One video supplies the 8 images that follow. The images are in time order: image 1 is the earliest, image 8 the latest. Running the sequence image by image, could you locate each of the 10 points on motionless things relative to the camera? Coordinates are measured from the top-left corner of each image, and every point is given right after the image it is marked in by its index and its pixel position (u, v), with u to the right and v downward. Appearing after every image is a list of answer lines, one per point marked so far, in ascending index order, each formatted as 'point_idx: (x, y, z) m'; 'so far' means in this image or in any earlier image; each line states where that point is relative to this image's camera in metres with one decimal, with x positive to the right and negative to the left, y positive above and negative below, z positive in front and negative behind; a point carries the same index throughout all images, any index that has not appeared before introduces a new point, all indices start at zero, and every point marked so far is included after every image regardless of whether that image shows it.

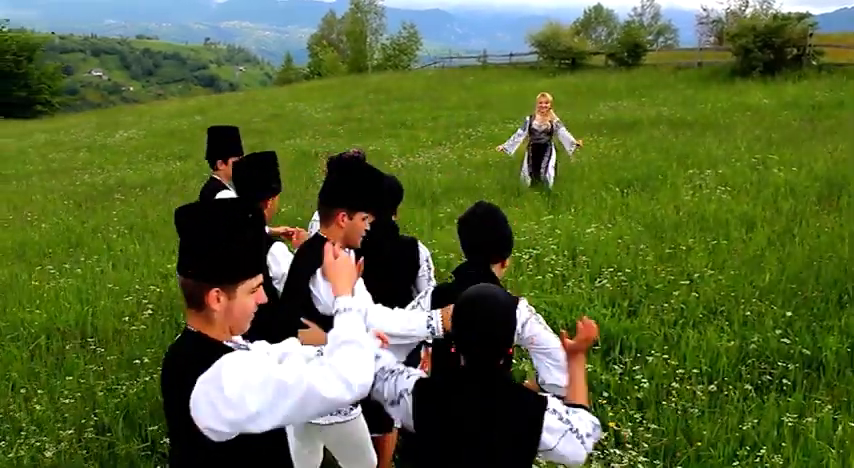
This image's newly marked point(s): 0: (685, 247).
0: (+2.7, -0.1, +10.3) m
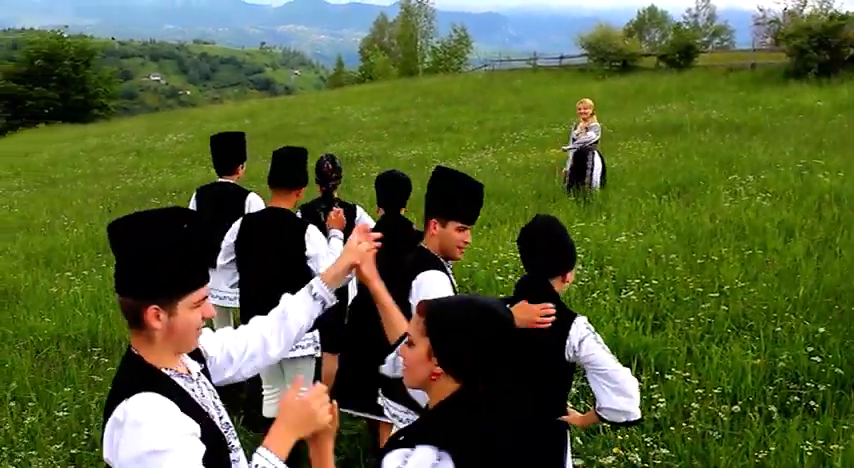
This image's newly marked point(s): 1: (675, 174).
0: (+2.9, -0.2, +9.9) m
1: (+4.0, +1.0, +16.1) m
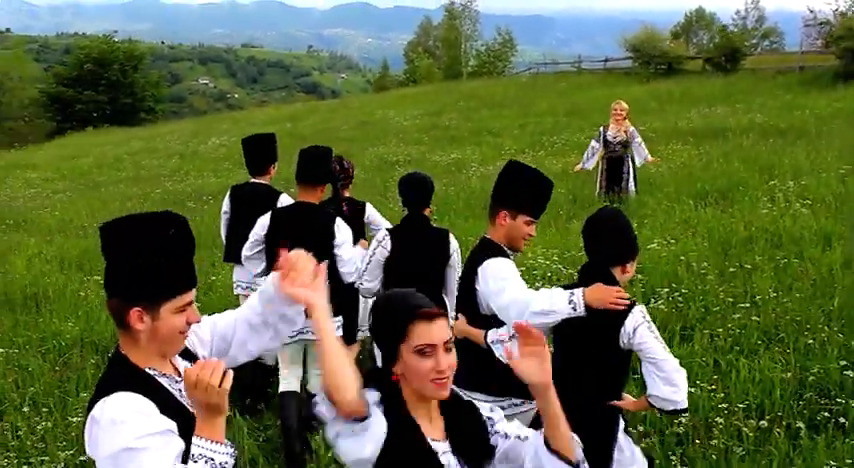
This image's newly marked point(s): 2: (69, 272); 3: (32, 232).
0: (+3.1, -0.3, +9.6) m
1: (+4.6, +0.9, +15.8) m
2: (-4.3, -0.4, +12.0) m
3: (-6.7, 0.0, +16.5) m
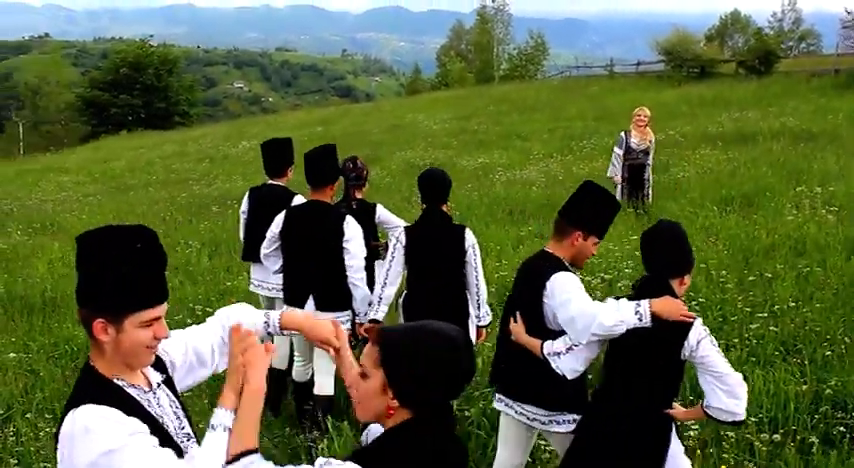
0: (+3.3, -0.4, +9.4) m
1: (+4.9, +0.8, +15.5) m
2: (-4.1, -0.5, +12.1) m
3: (-6.3, 0.0, +16.7) m
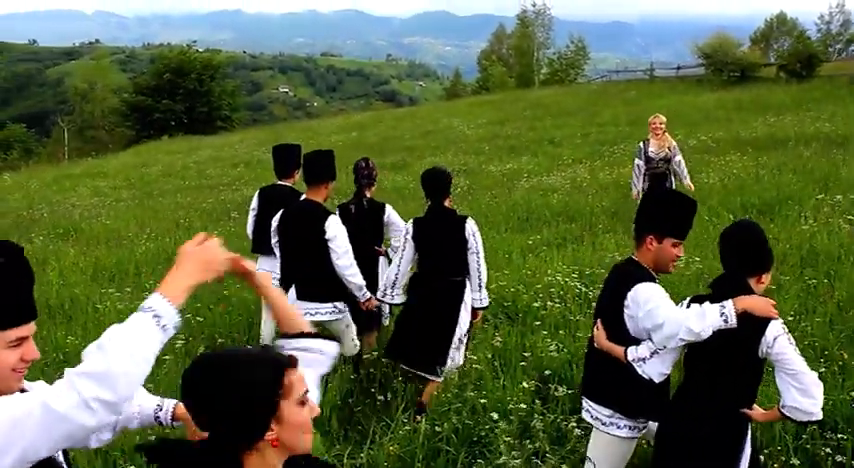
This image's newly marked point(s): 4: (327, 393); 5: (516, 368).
0: (+3.2, -0.5, +9.2) m
1: (+5.1, +0.6, +15.2) m
2: (-4.0, -0.6, +12.2) m
3: (-6.0, -0.1, +16.8) m
4: (-0.7, -1.2, +7.6) m
5: (+0.7, -1.0, +7.5) m
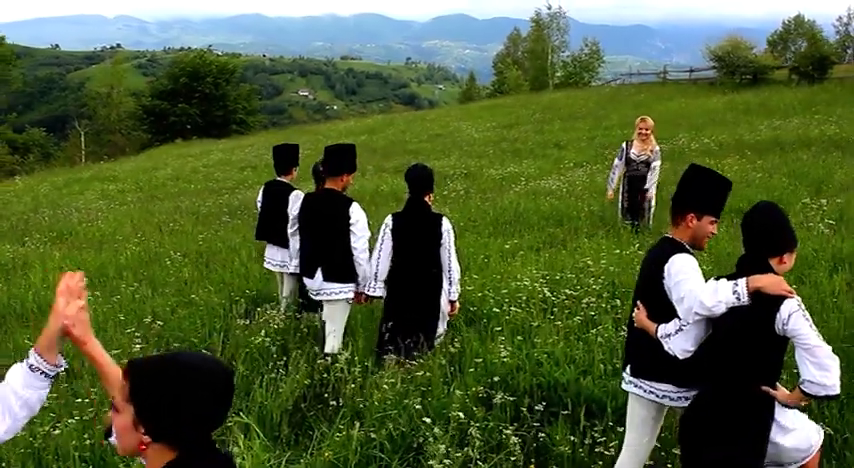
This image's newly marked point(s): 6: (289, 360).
0: (+2.9, -0.5, +9.1) m
1: (+4.9, +0.6, +15.0) m
2: (-4.3, -0.6, +12.2) m
3: (-6.2, -0.2, +16.9) m
4: (-1.1, -1.2, +7.5) m
5: (+0.3, -1.0, +7.5) m
6: (-1.2, -1.0, +8.3) m
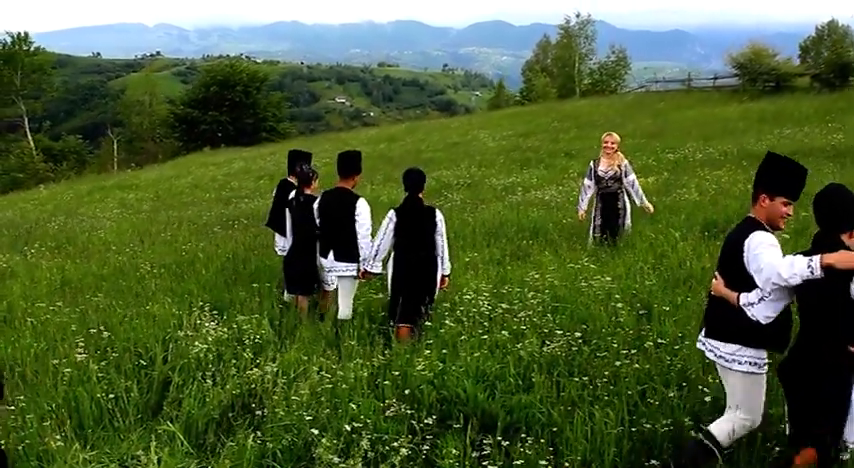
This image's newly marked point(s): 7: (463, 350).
0: (+2.3, -0.7, +9.2) m
1: (+4.6, +0.4, +15.1) m
2: (-4.7, -0.8, +12.6) m
3: (-6.5, -0.4, +17.4) m
4: (-1.7, -1.4, +7.8) m
5: (-0.4, -1.2, +7.7) m
6: (-1.8, -1.2, +8.6) m
7: (+0.3, -1.0, +8.3) m
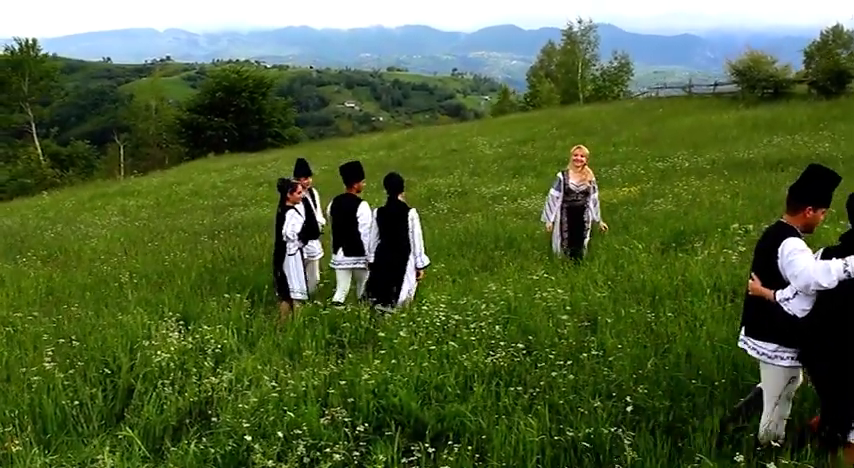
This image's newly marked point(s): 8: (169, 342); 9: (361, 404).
0: (+1.8, -0.8, +9.6) m
1: (+4.2, +0.2, +15.5) m
2: (-5.1, -0.9, +13.1) m
3: (-6.8, -0.5, +17.8) m
4: (-2.2, -1.5, +8.3) m
5: (-0.8, -1.3, +8.1) m
6: (-2.2, -1.3, +9.0) m
7: (-0.1, -1.1, +8.7) m
8: (-2.6, -1.1, +9.9) m
9: (-0.5, -1.3, +7.7) m
